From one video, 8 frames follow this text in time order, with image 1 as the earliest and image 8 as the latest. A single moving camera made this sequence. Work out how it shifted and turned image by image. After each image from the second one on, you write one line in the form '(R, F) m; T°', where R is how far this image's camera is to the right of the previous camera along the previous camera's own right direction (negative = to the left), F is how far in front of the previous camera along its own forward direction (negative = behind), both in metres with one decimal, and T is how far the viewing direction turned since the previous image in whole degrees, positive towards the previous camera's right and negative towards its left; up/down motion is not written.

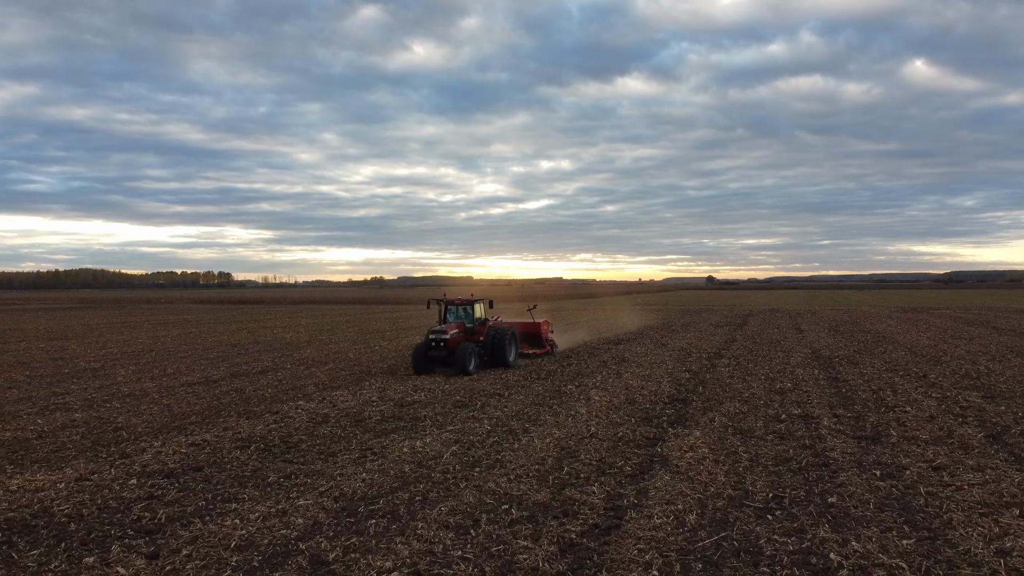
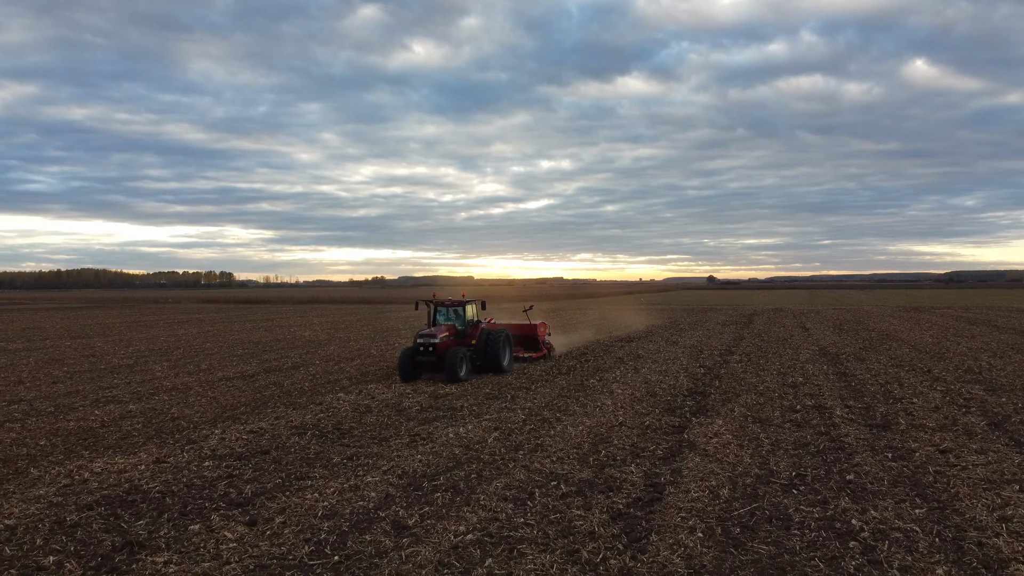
(-0.4, -0.7) m; 0°
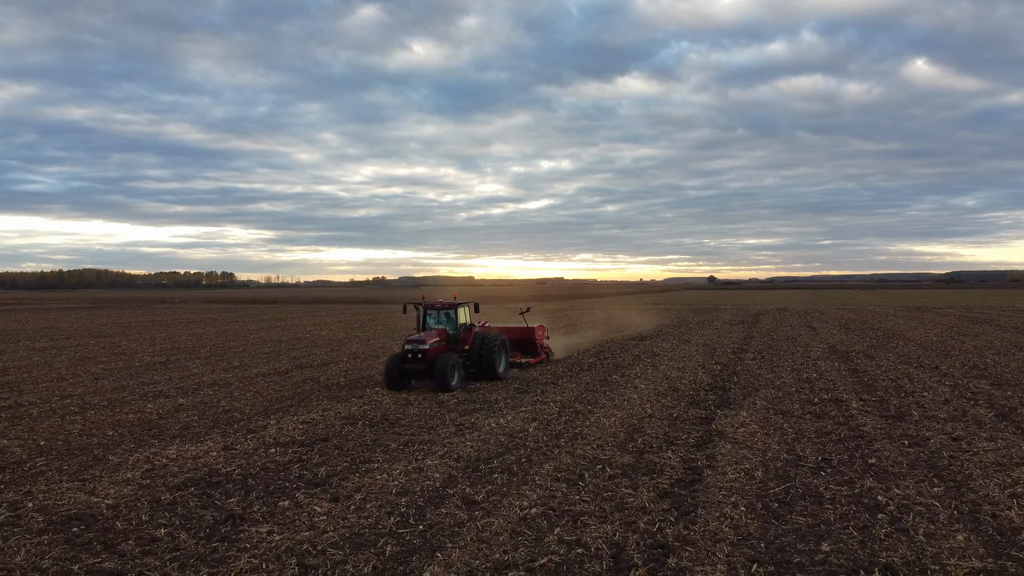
(-0.4, -0.6) m; 0°
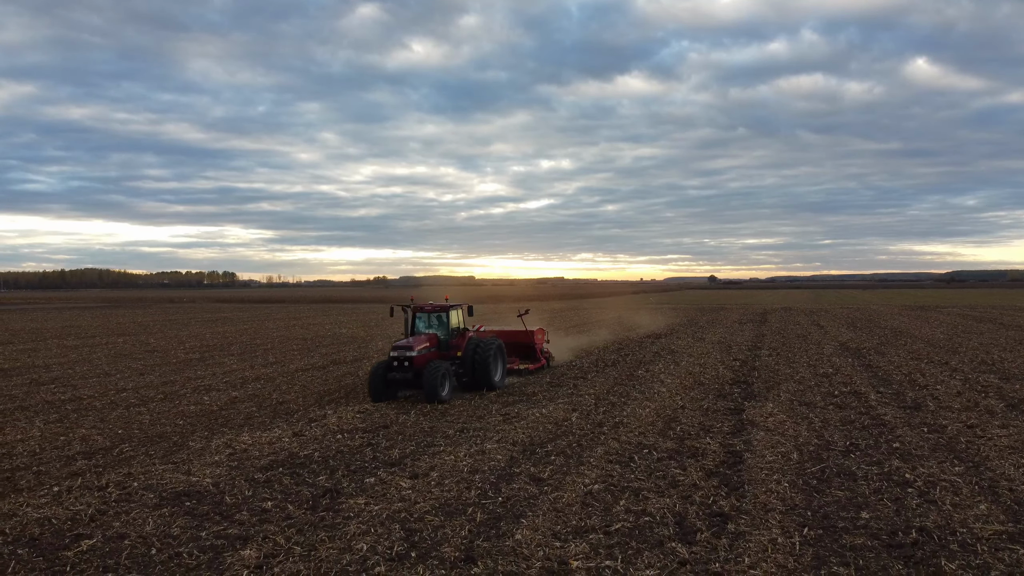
(-0.5, -0.7) m; 0°
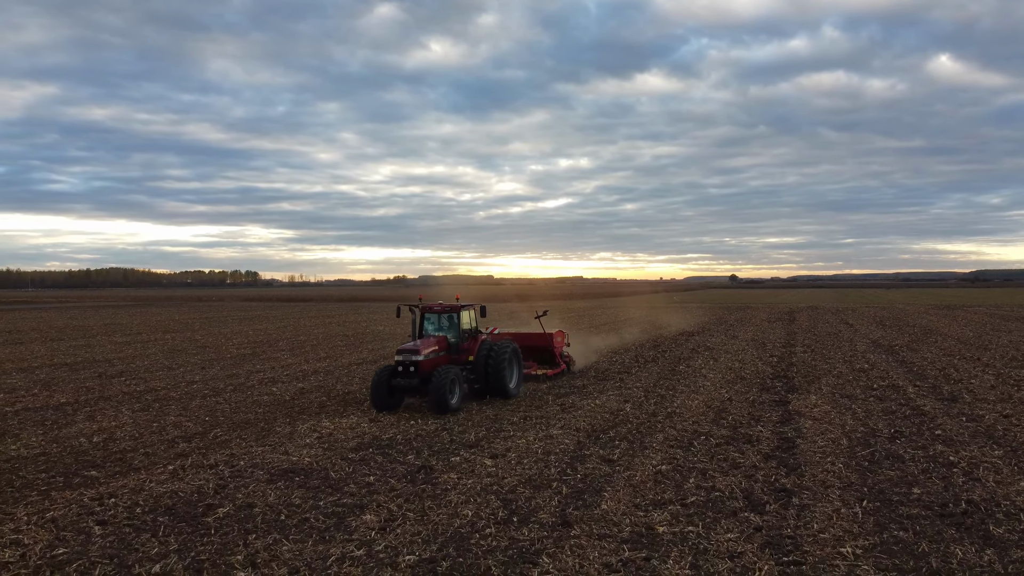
(-0.5, -0.7) m; -1°
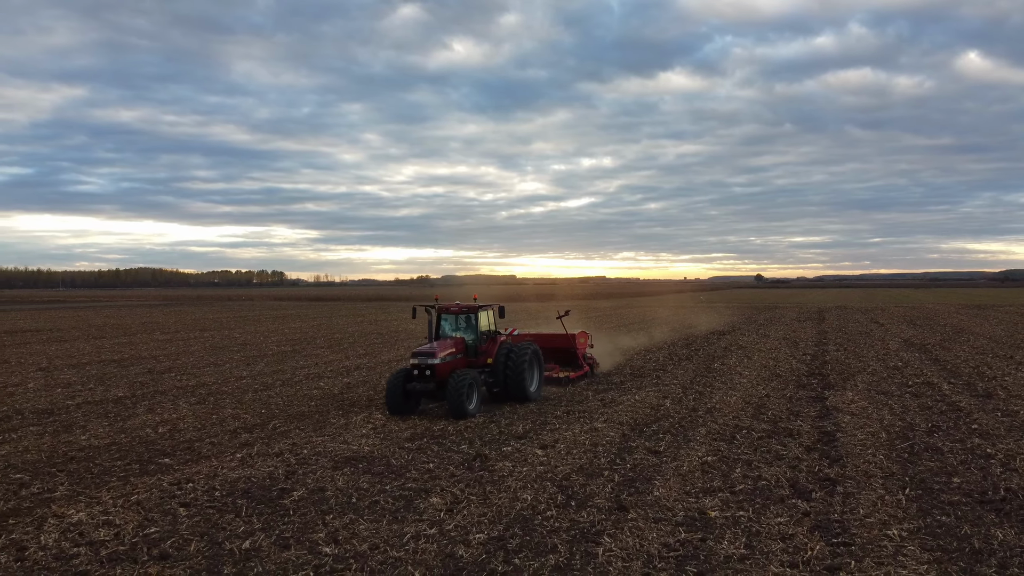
(-0.3, -0.4) m; -2°
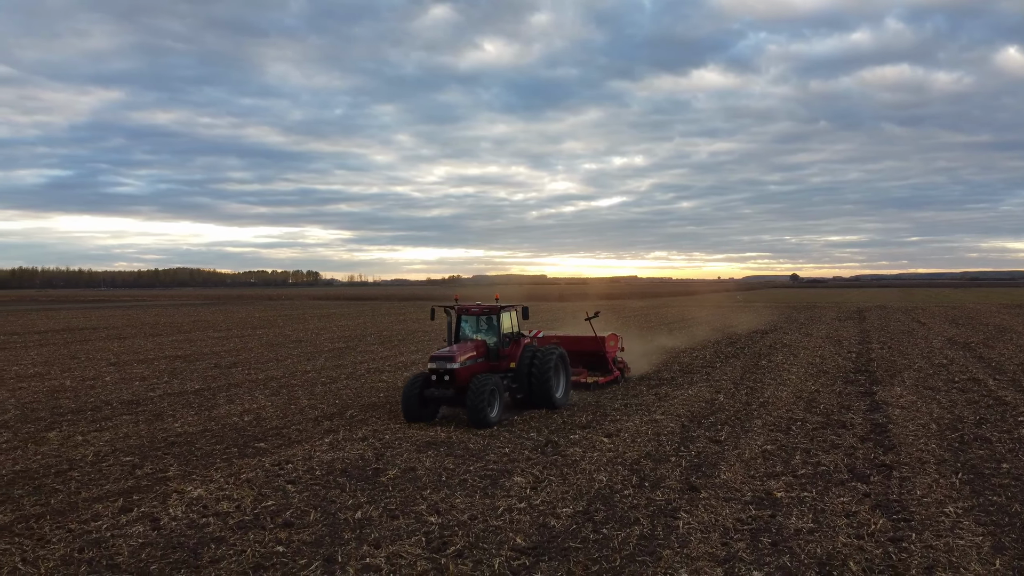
(-0.4, -0.6) m; -2°
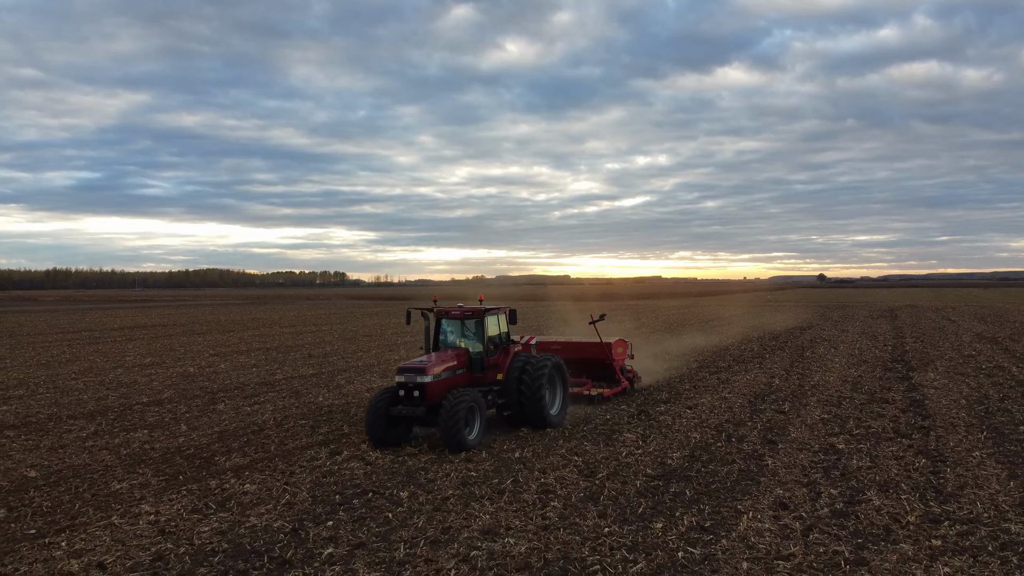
(-0.9, -1.9) m; -2°
